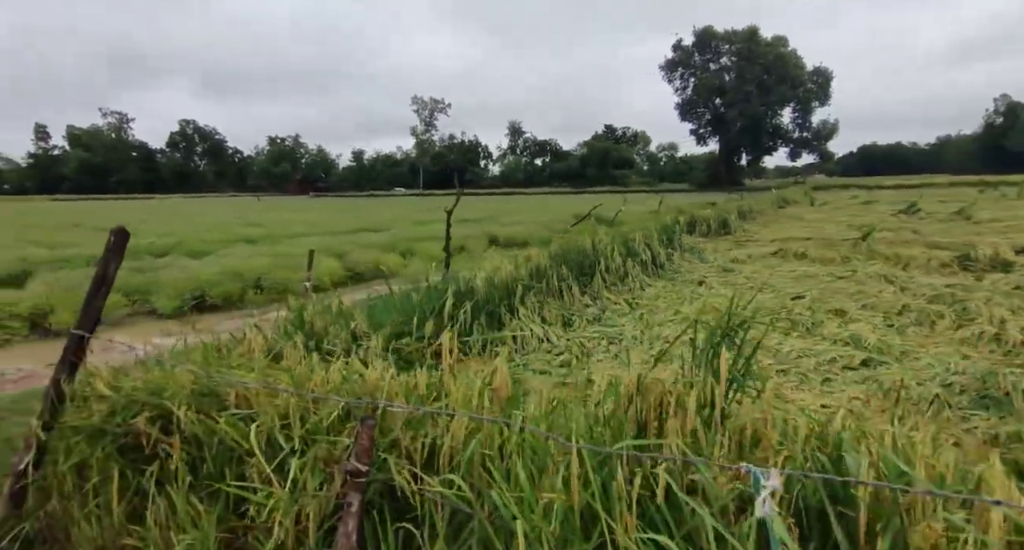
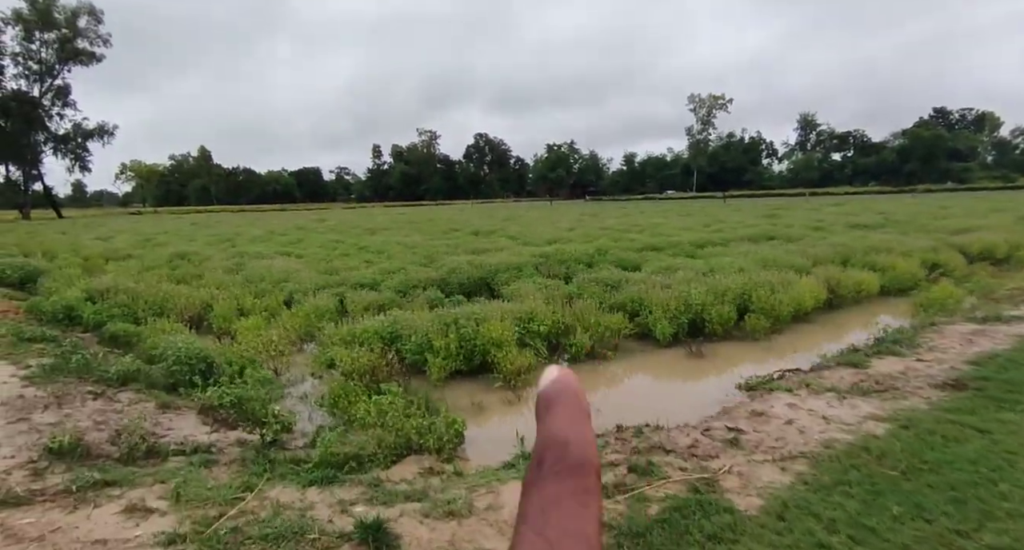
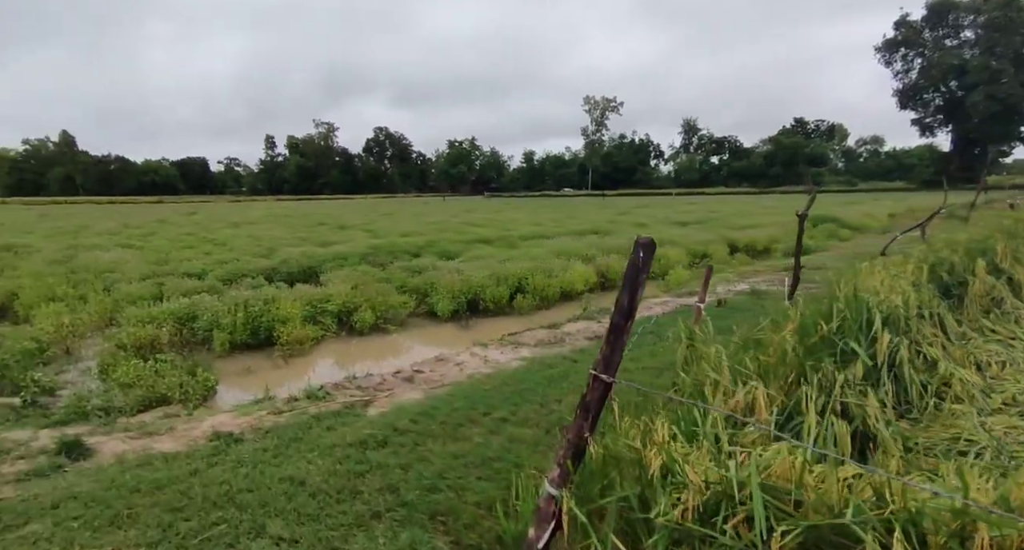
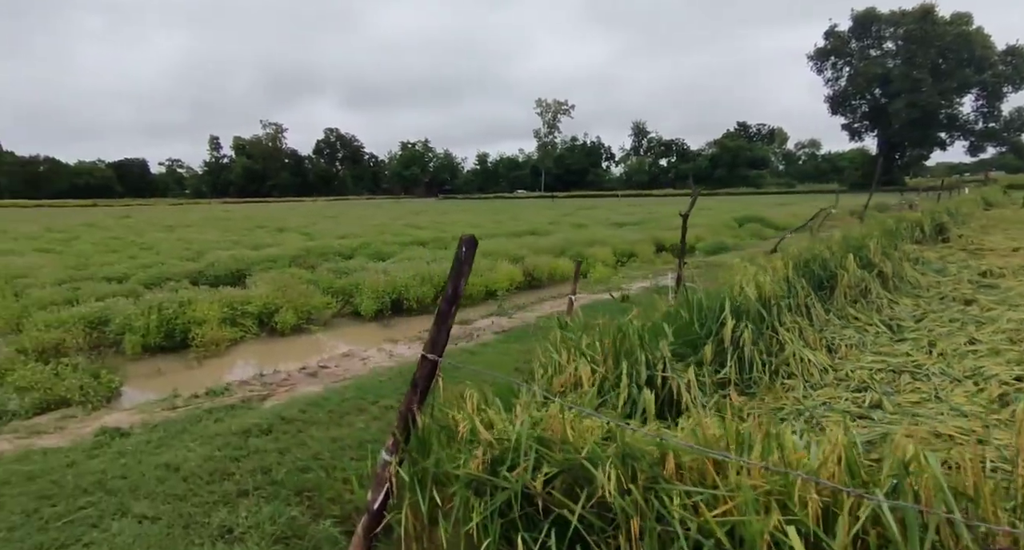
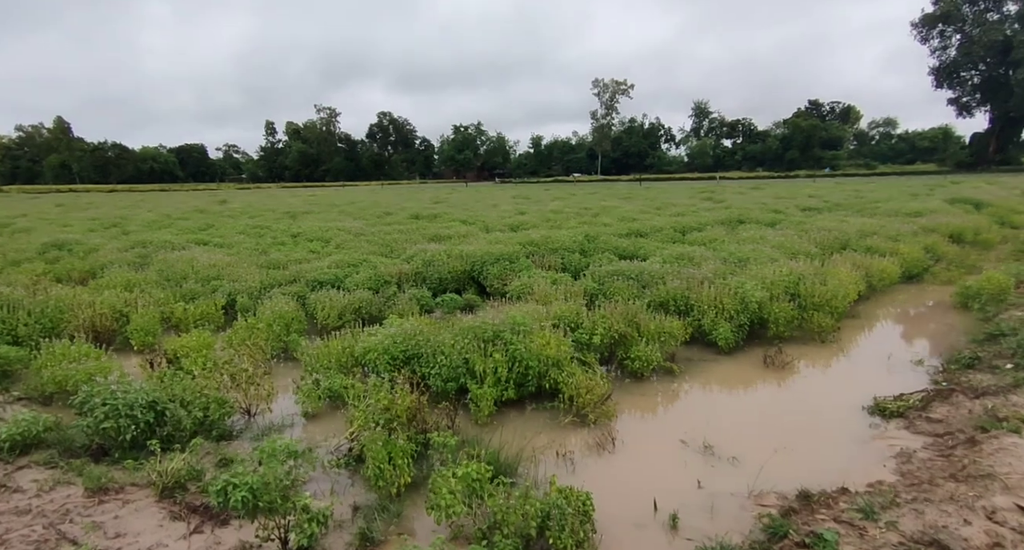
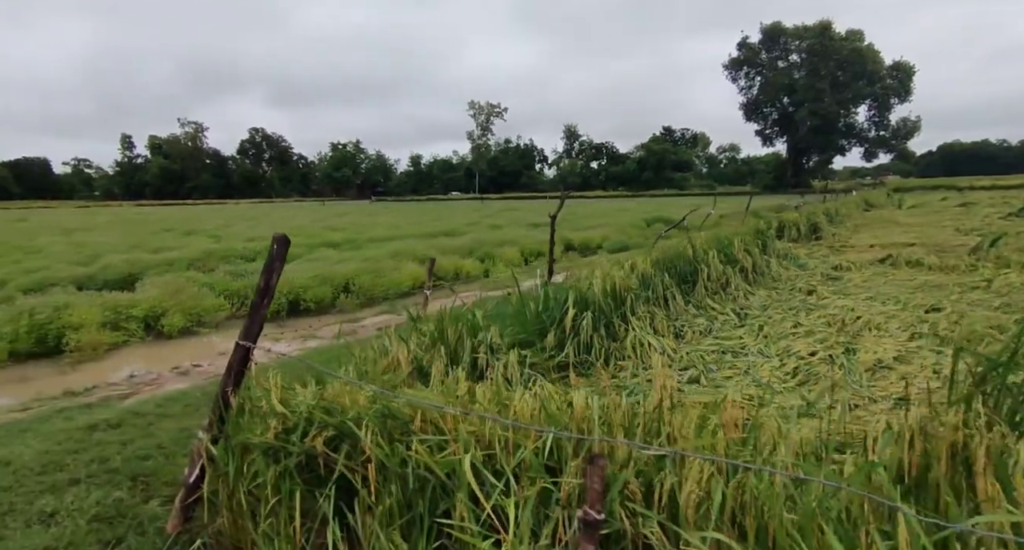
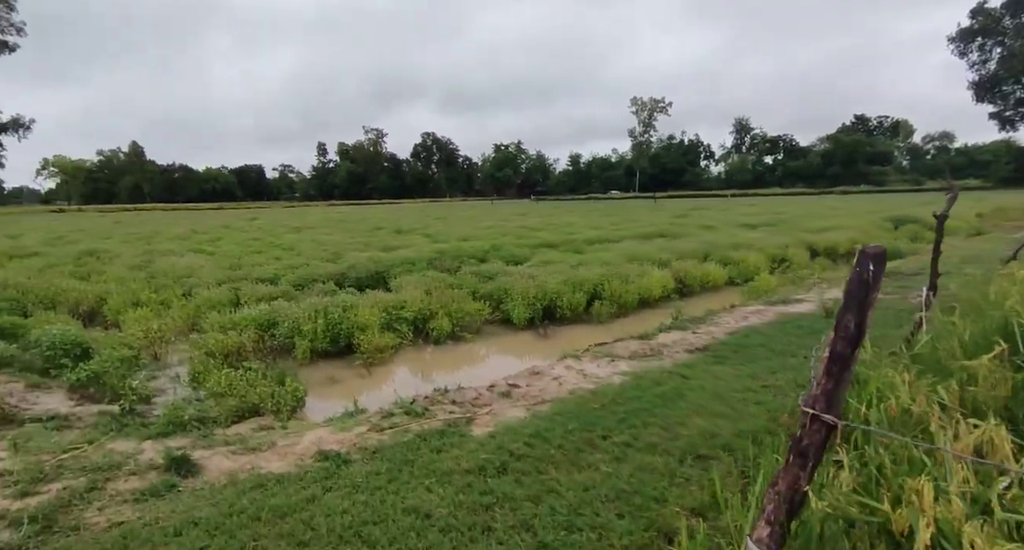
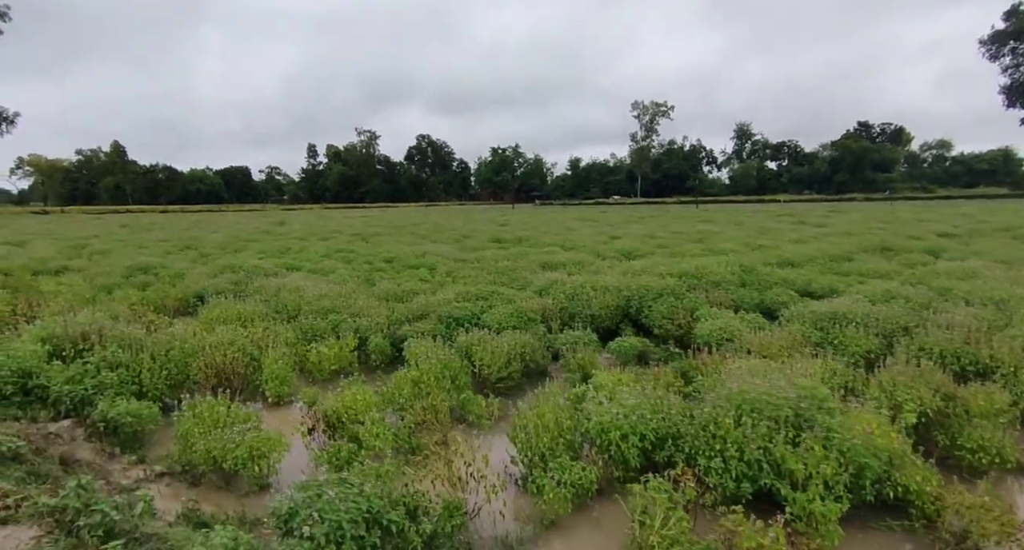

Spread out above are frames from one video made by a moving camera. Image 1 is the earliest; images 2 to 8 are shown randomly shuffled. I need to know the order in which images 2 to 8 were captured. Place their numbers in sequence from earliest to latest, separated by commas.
6, 4, 3, 7, 2, 5, 8
